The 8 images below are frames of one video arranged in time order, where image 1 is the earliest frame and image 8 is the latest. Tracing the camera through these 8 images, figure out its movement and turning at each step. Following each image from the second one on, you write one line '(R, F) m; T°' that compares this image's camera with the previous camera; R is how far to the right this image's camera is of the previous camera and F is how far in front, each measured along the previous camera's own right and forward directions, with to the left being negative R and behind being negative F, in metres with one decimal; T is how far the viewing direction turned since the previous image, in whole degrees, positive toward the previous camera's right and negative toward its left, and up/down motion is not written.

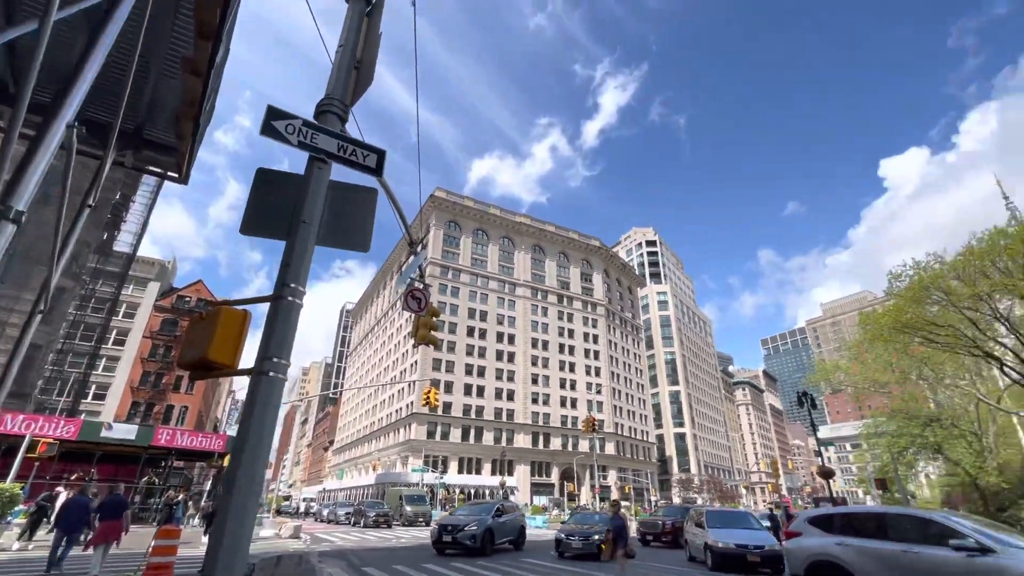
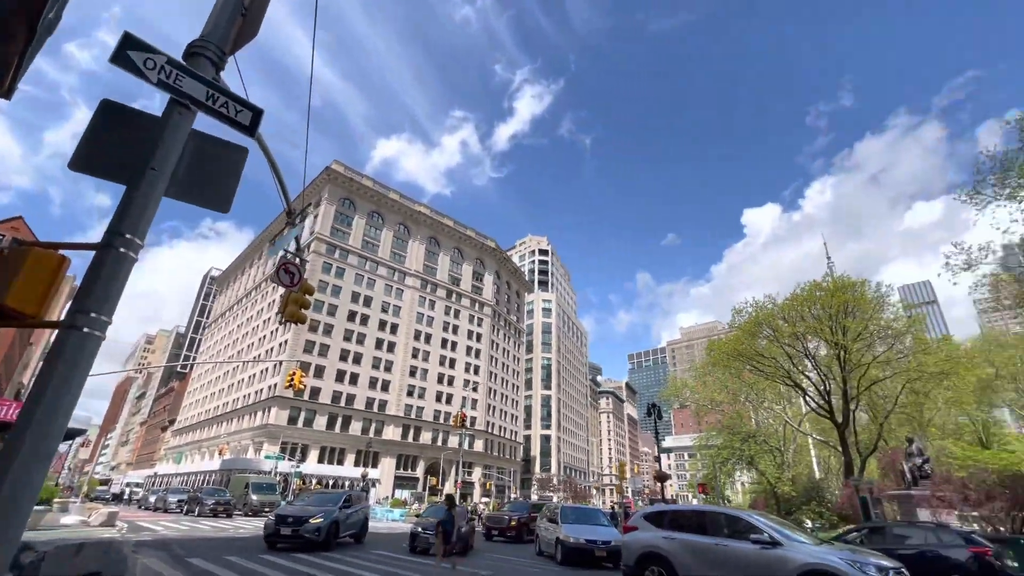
(+0.1, -0.1) m; +13°
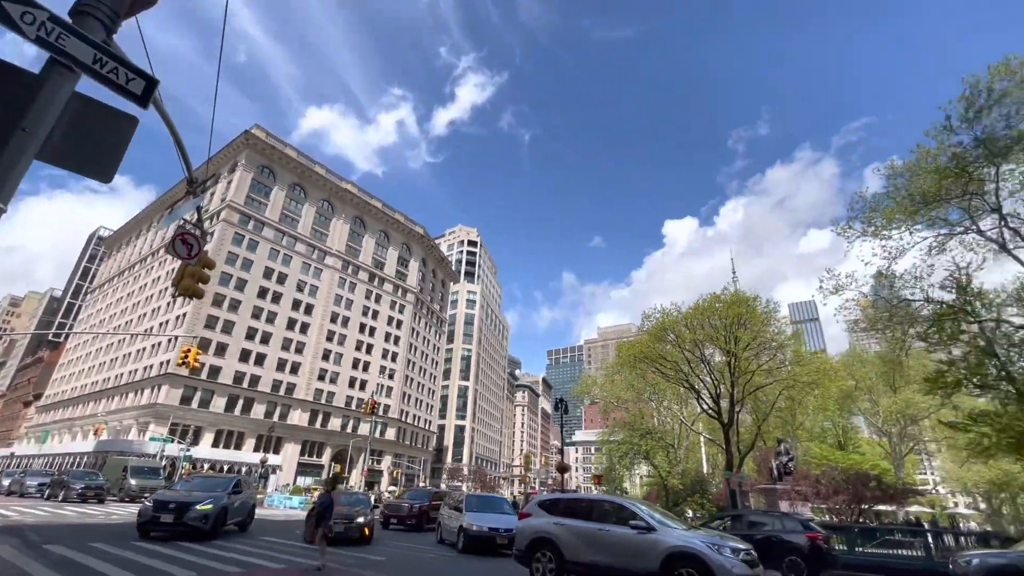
(+0.2, -0.2) m; +9°
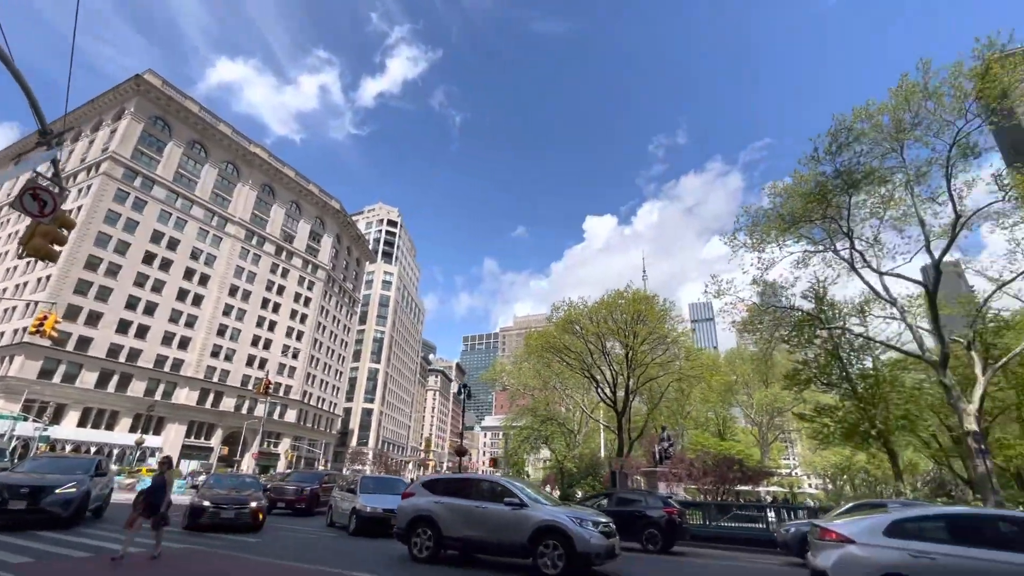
(+0.4, -0.3) m; +10°
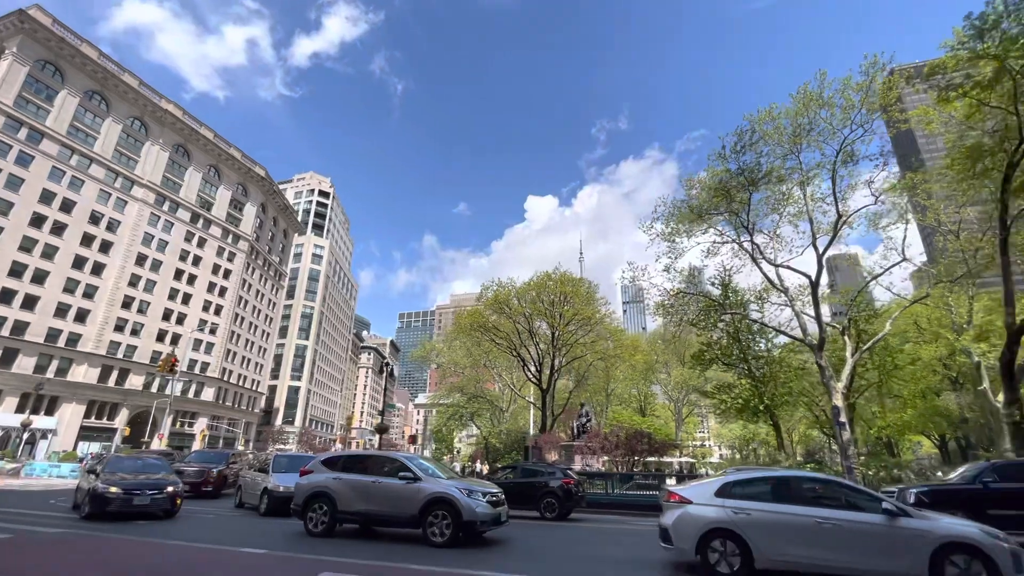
(+0.6, -0.3) m; +7°
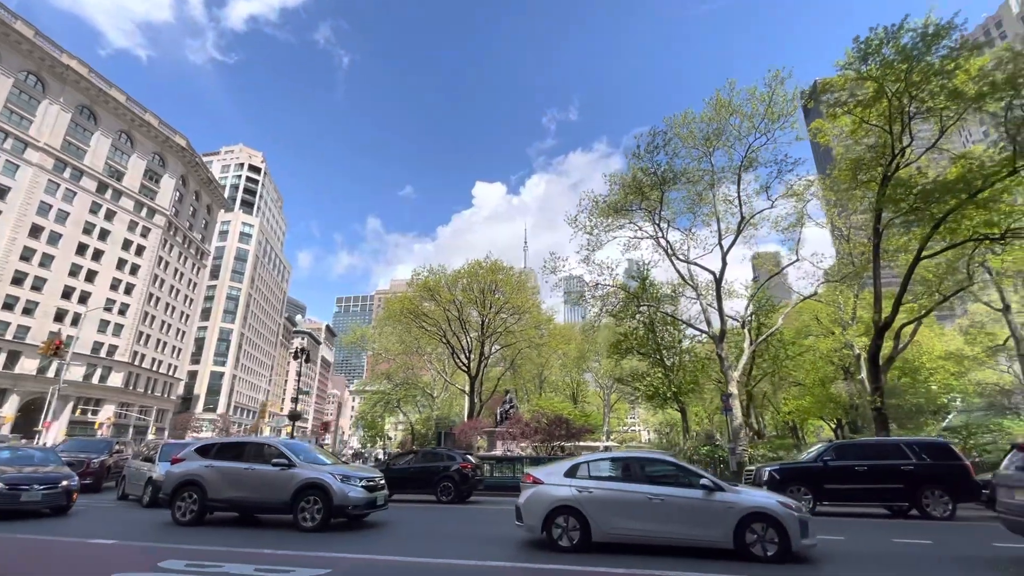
(+1.0, -0.2) m; +7°
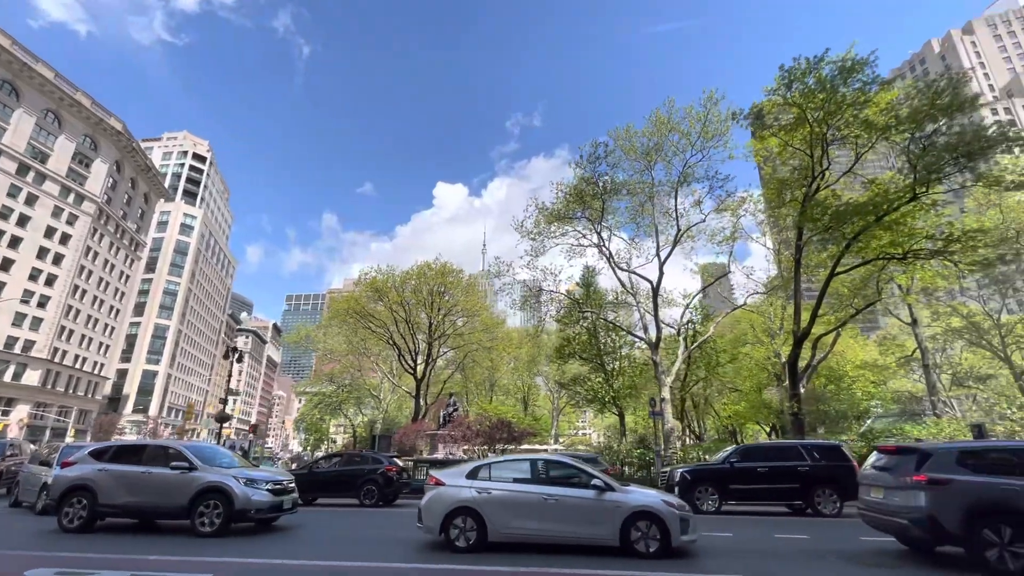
(+0.7, -0.2) m; +5°
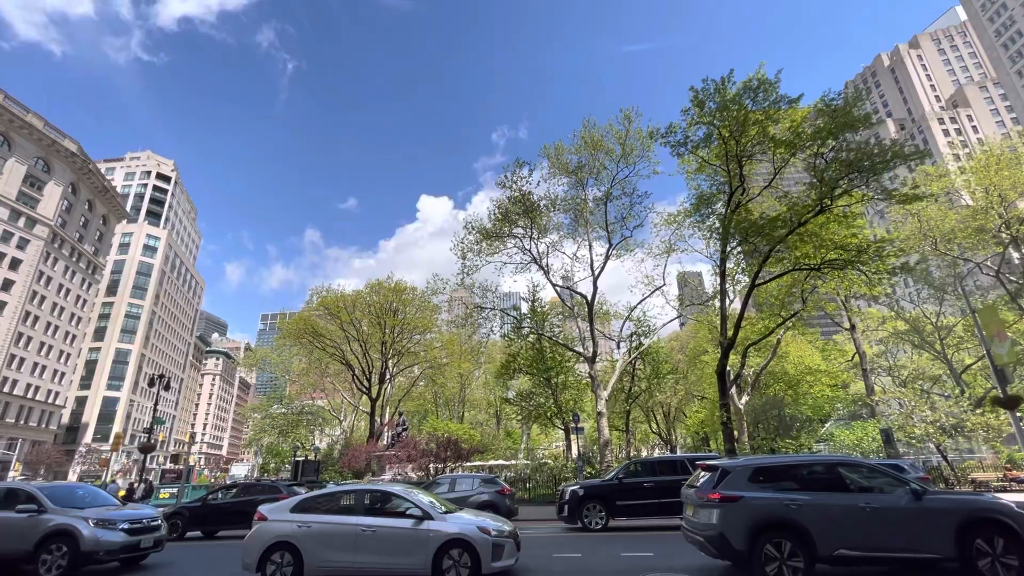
(+2.1, -0.2) m; +2°
